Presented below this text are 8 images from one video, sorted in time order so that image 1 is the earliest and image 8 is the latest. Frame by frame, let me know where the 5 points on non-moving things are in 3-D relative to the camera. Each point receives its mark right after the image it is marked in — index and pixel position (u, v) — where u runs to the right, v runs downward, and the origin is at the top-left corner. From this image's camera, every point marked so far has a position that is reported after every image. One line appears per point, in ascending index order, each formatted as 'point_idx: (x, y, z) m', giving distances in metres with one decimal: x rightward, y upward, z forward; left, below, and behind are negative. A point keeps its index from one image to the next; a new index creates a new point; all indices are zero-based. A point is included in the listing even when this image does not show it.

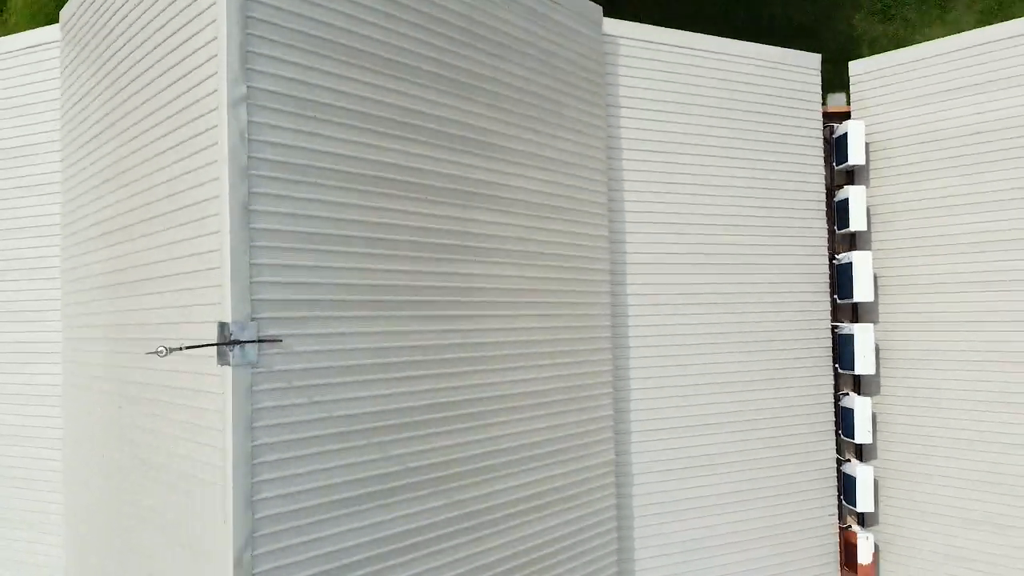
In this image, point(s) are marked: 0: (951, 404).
0: (+7.7, -2.0, +14.5) m
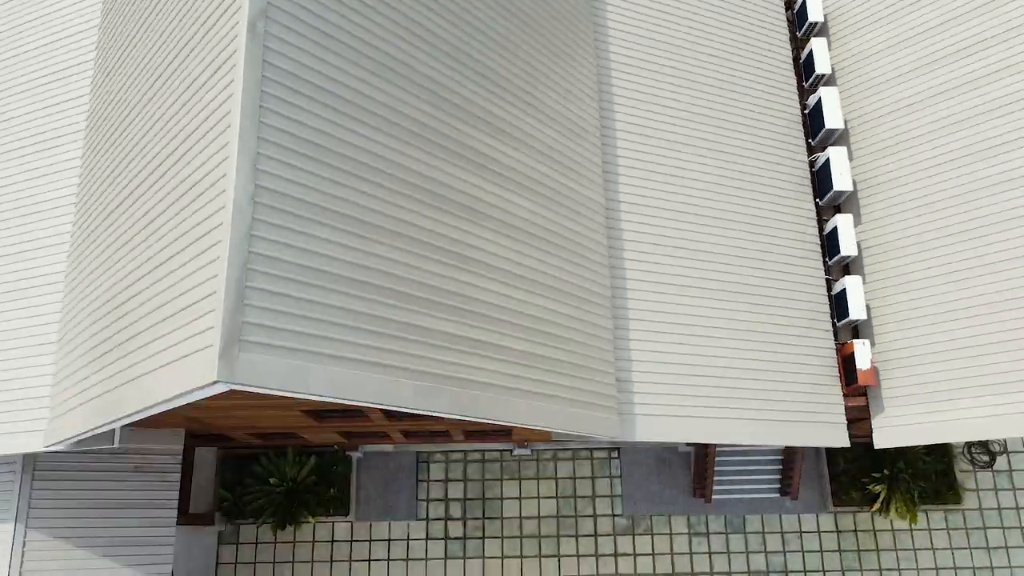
0: (+7.6, +0.2, +14.8) m
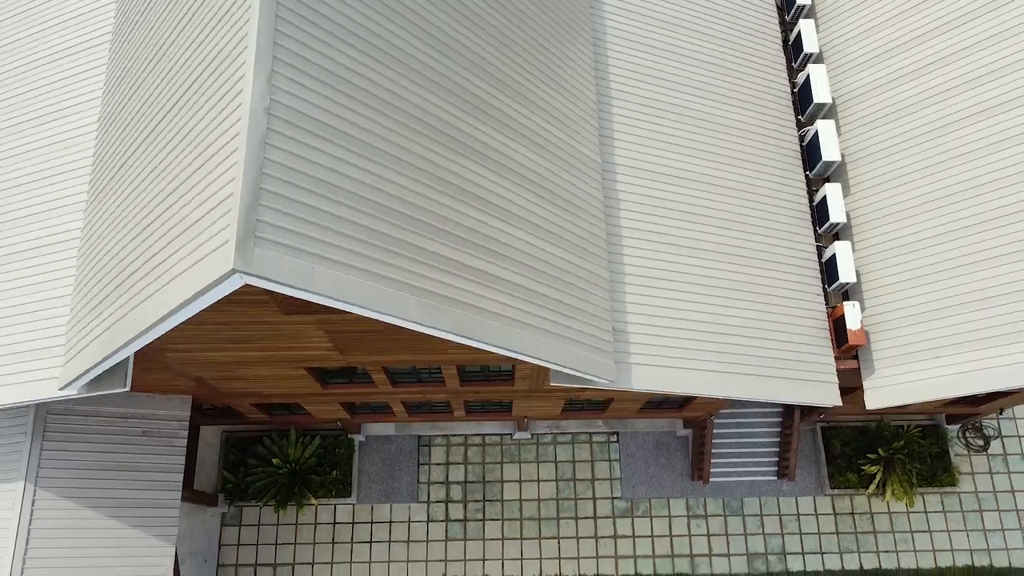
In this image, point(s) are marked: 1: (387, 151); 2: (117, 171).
0: (+7.6, +0.9, +15.3) m
1: (-1.5, +1.7, +9.8) m
2: (-6.0, +1.8, +12.1) m
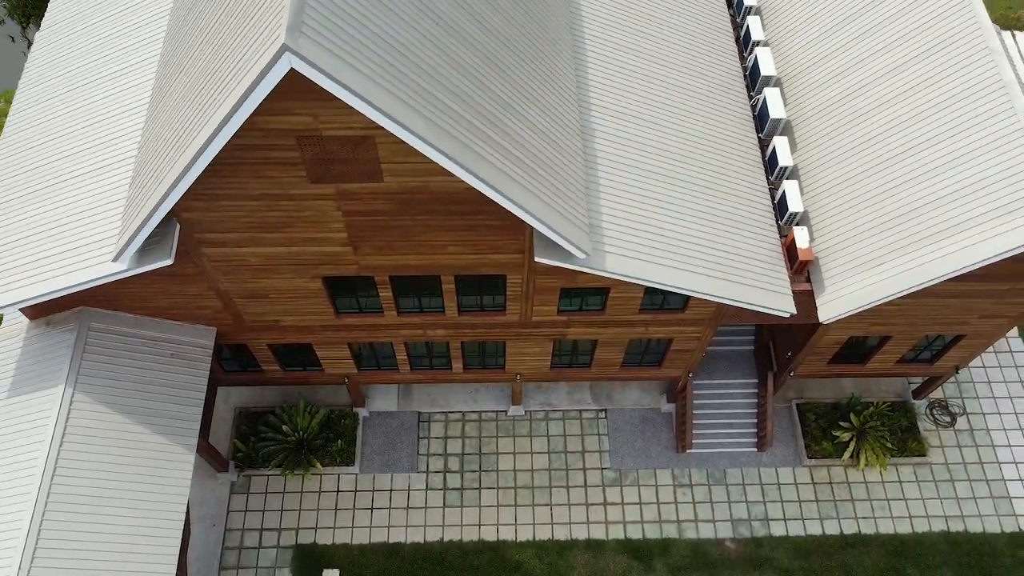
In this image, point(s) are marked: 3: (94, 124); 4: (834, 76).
0: (+7.4, +2.4, +17.7) m
1: (-1.7, +4.2, +12.4) m
2: (-6.2, +3.8, +14.7) m
3: (-8.8, +3.4, +17.0) m
4: (+7.5, +5.0, +19.0) m
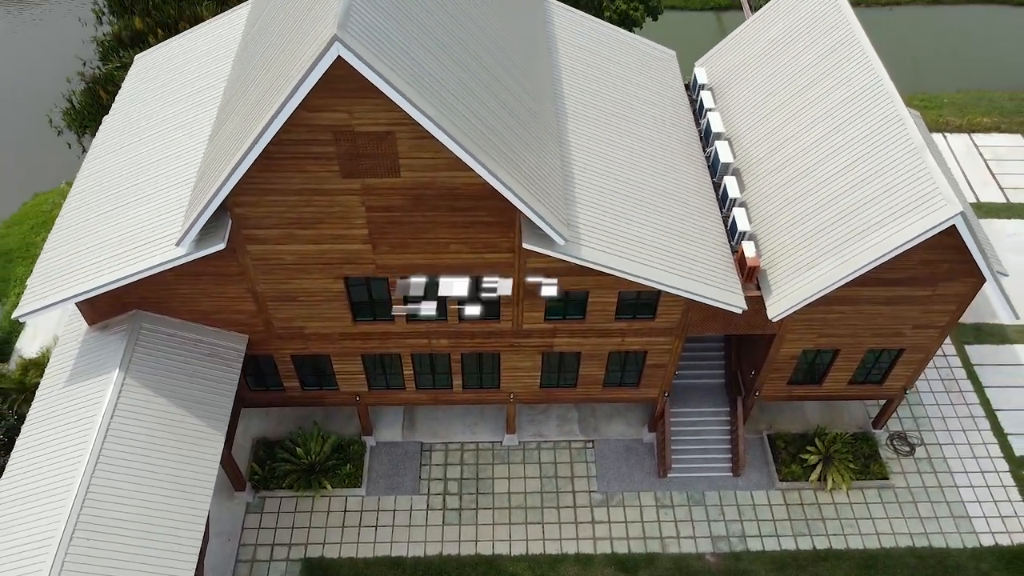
0: (+7.3, +2.2, +21.1) m
1: (-1.9, +4.9, +16.4) m
2: (-6.4, +4.1, +18.5) m
3: (-9.0, +3.3, +20.7) m
4: (+7.3, +4.4, +23.0) m
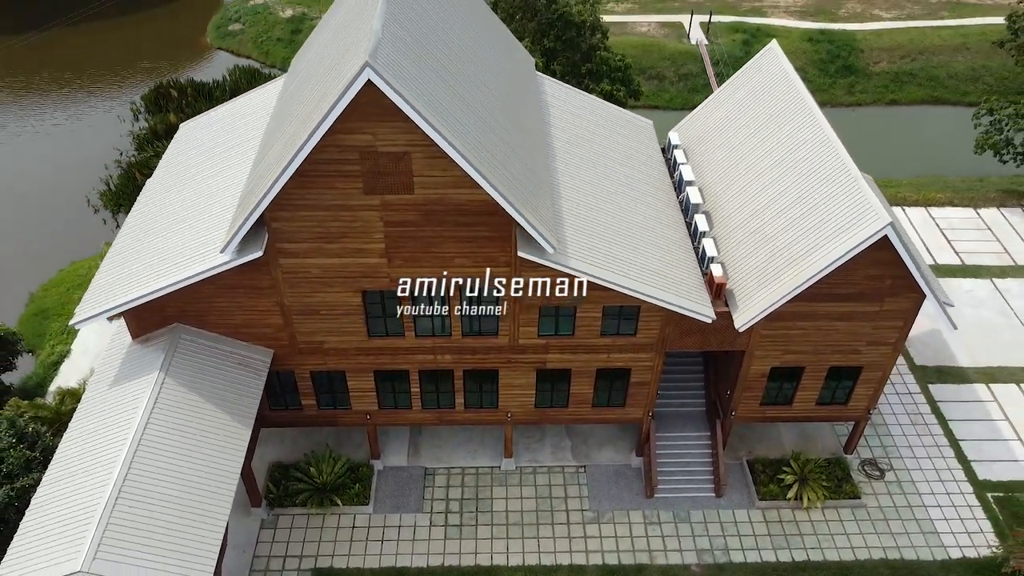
0: (+7.2, +1.6, +24.2) m
1: (-2.0, +5.0, +19.9) m
2: (-6.5, +3.9, +21.9) m
3: (-9.1, +2.8, +23.9) m
4: (+7.2, +3.6, +26.4) m
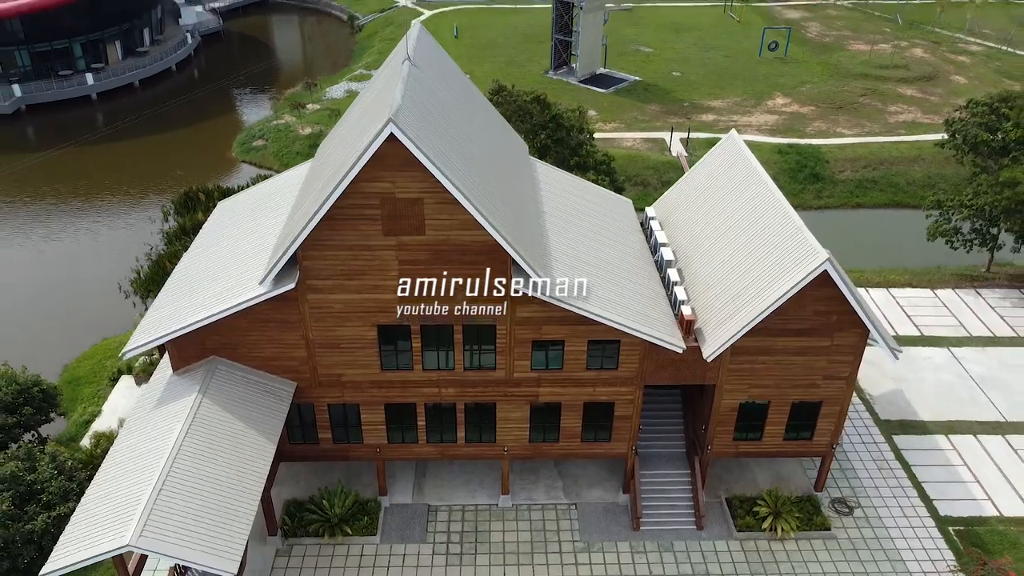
0: (+7.0, +0.3, +27.8) m
1: (-2.2, +4.3, +24.2) m
2: (-6.6, +2.8, +26.0) m
3: (-9.2, +1.4, +27.7) m
4: (+7.1, +1.8, +30.3) m
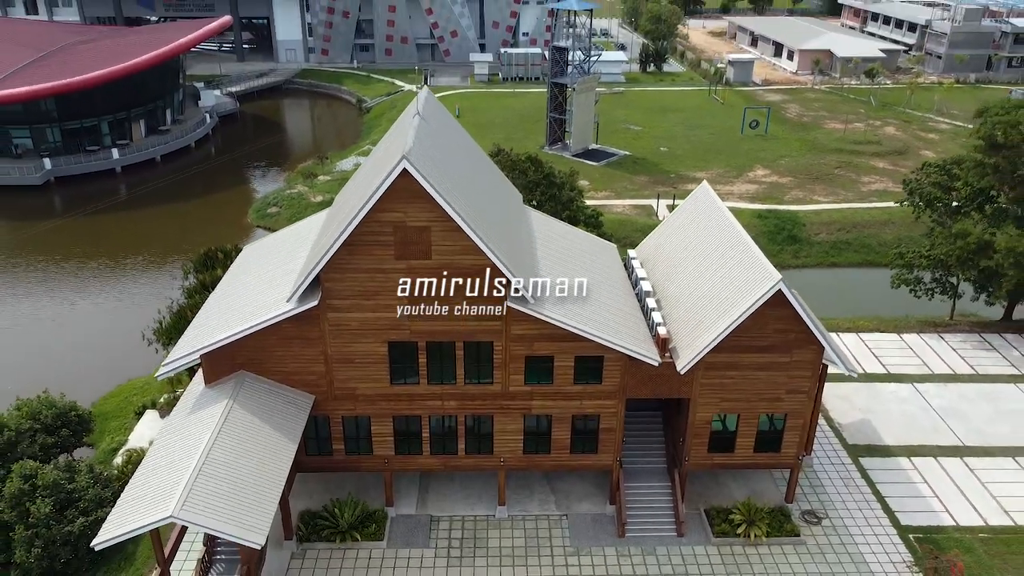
0: (+6.9, -0.7, +31.4) m
1: (-2.3, +3.7, +28.1) m
2: (-6.8, +2.1, +29.8) m
3: (-9.4, +0.4, +31.4) m
4: (+6.9, +0.6, +34.0) m
